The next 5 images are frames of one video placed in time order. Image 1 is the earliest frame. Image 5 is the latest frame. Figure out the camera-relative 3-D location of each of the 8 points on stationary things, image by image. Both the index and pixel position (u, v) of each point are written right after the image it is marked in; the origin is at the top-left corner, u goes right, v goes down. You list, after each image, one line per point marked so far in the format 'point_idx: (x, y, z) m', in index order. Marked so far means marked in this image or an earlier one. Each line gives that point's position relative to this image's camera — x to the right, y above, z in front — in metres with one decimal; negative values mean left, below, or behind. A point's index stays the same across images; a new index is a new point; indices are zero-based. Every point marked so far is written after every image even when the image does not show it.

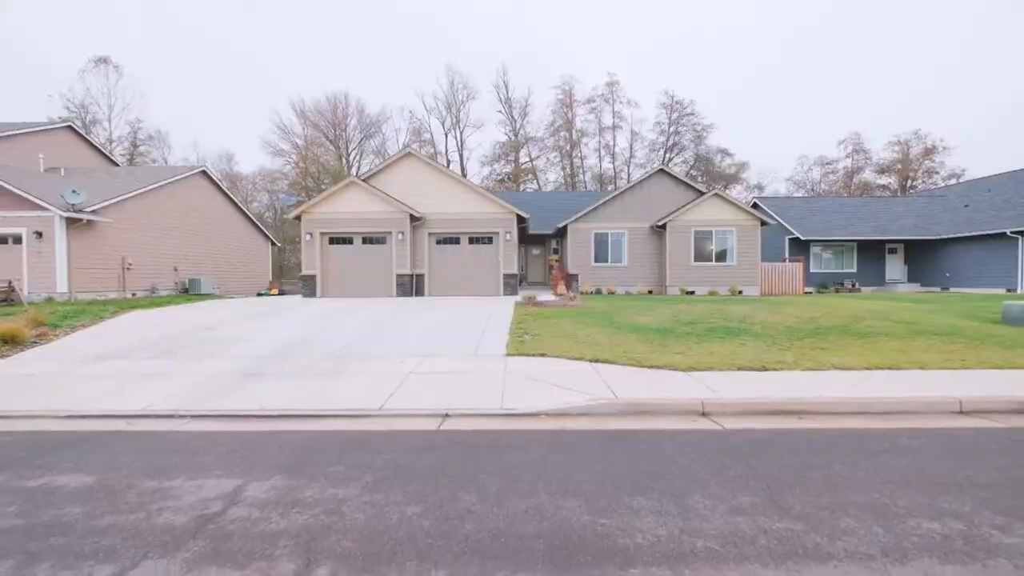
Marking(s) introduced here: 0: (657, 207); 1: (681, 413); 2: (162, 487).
0: (+3.4, +1.9, +17.5) m
1: (+1.2, -0.9, +5.0) m
2: (-1.5, -0.9, +3.2) m
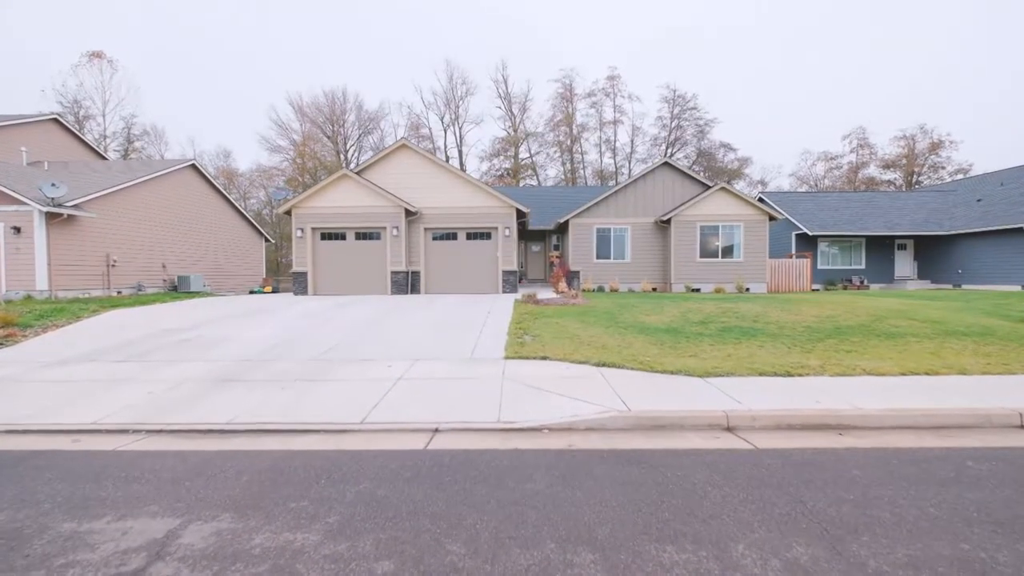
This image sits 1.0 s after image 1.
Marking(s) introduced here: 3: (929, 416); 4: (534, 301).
0: (+3.4, +2.0, +16.9) m
1: (+1.2, -0.8, +4.4) m
2: (-1.5, -0.9, +2.6) m
3: (+2.5, -0.8, +4.4) m
4: (+0.4, -0.2, +12.8) m
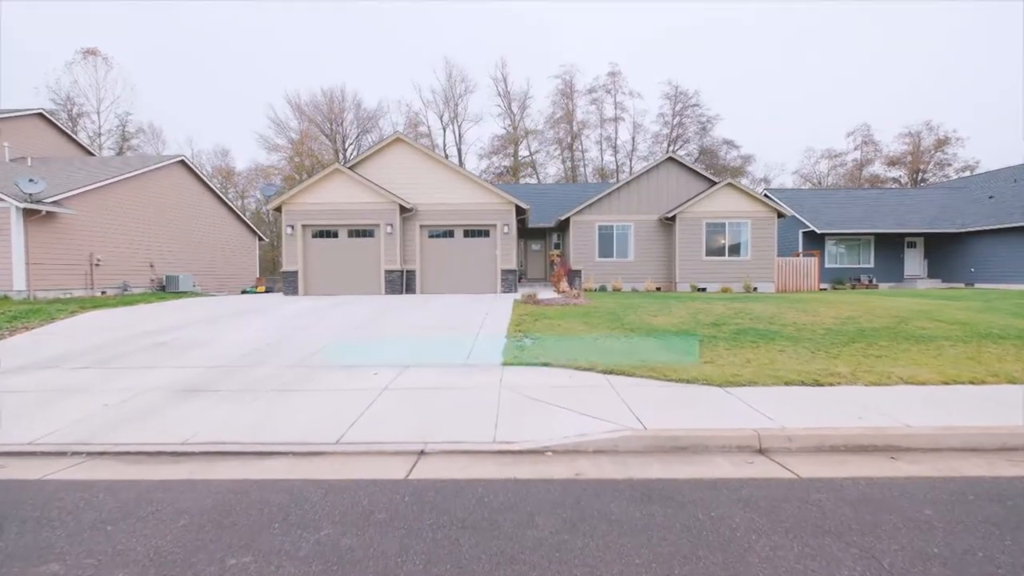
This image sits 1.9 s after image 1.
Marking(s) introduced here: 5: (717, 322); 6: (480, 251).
0: (+3.4, +2.0, +16.3) m
1: (+1.2, -0.8, +3.8) m
2: (-1.5, -0.9, +2.0) m
3: (+2.5, -0.8, +3.8) m
4: (+0.4, -0.2, +12.2) m
5: (+2.8, -0.5, +10.1) m
6: (-0.6, +0.7, +14.5) m
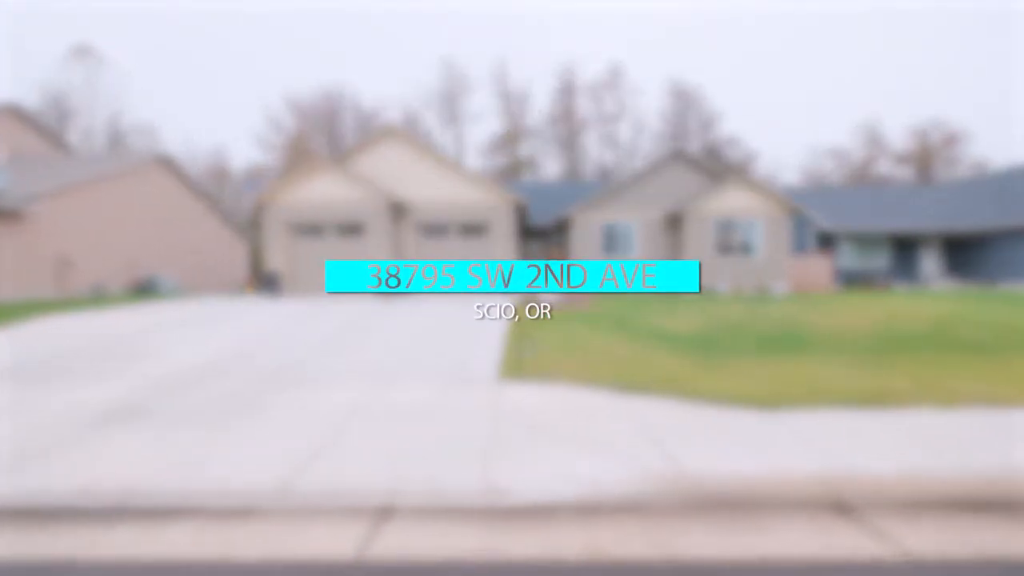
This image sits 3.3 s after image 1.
0: (+3.3, +2.0, +15.4) m
1: (+1.1, -0.8, +2.9) m
2: (-1.6, -0.9, +1.1) m
3: (+2.5, -0.8, +2.9) m
4: (+0.3, -0.2, +11.2) m
5: (+2.8, -0.5, +9.2) m
6: (-0.6, +0.7, +13.6) m
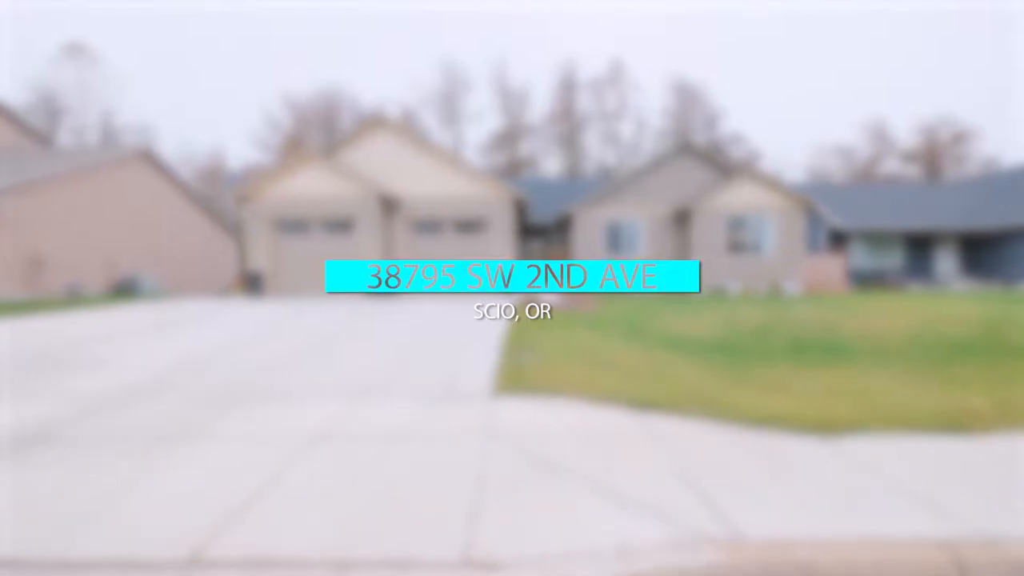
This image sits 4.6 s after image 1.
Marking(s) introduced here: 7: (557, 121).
0: (+3.3, +2.0, +14.6) m
1: (+1.1, -0.8, +2.1) m
2: (-1.6, -0.9, +0.3) m
3: (+2.4, -0.8, +2.1) m
4: (+0.3, -0.2, +10.4) m
5: (+2.8, -0.5, +8.4) m
6: (-0.7, +0.7, +12.7) m
7: (+0.6, +2.2, +9.6) m
